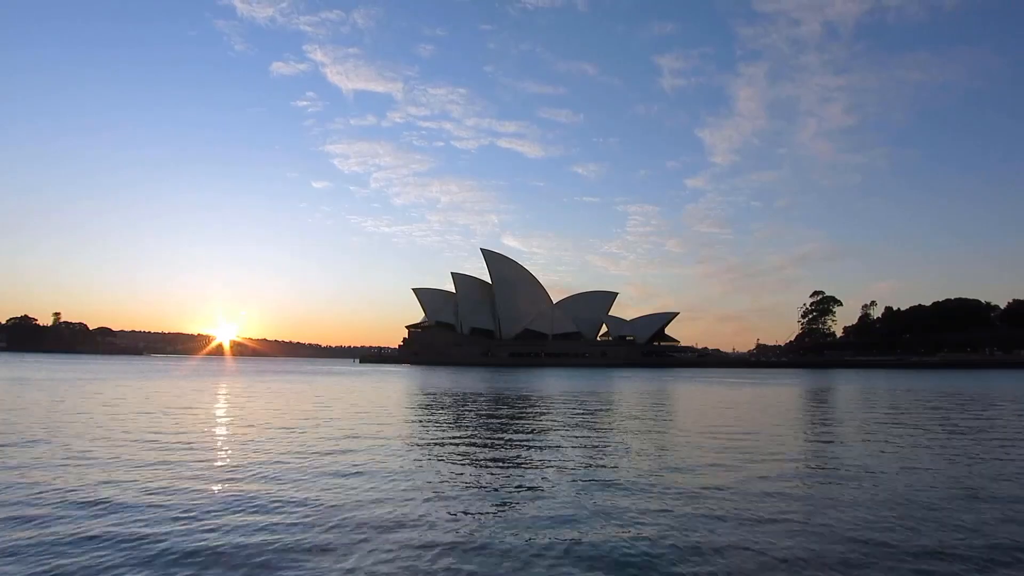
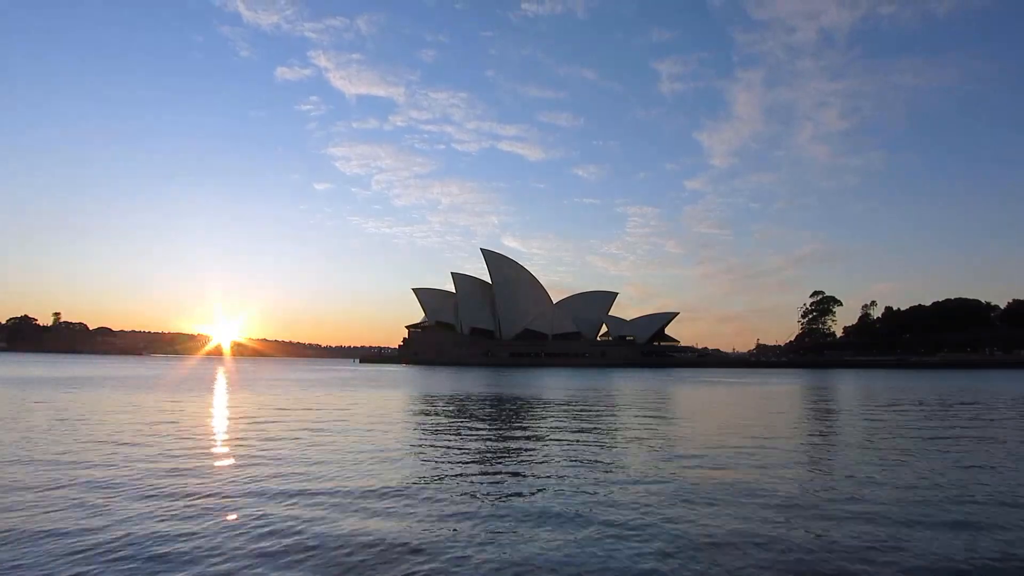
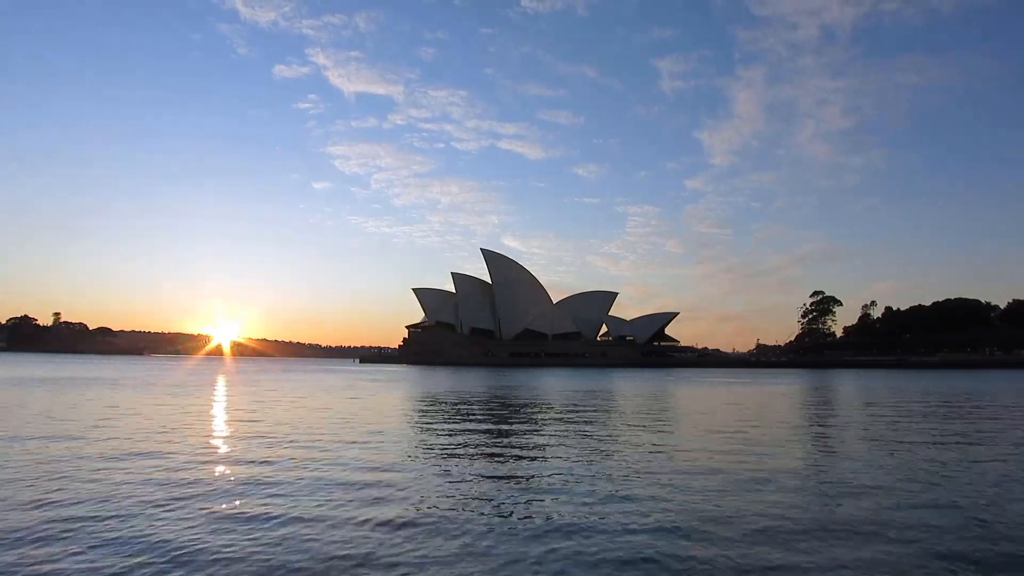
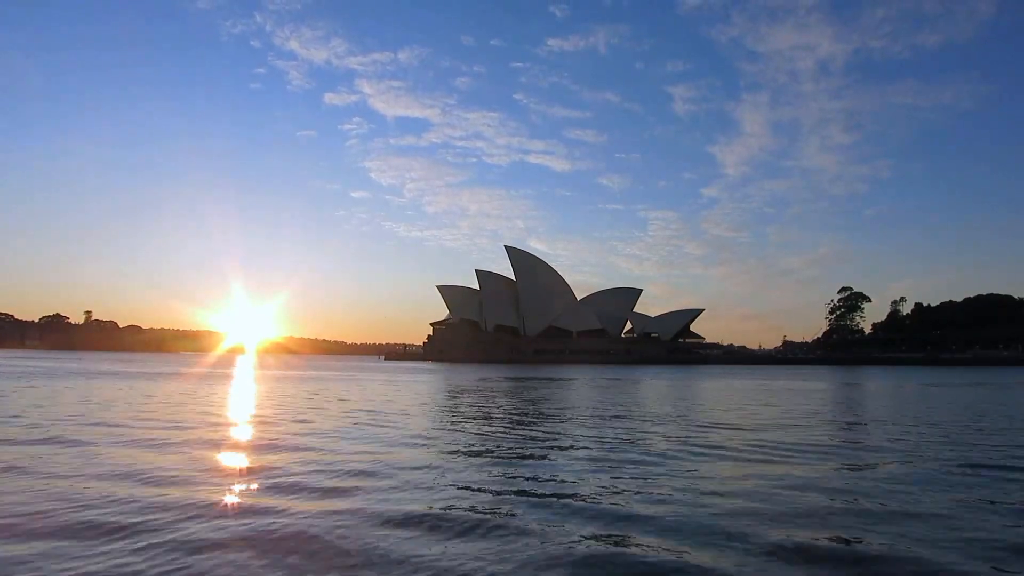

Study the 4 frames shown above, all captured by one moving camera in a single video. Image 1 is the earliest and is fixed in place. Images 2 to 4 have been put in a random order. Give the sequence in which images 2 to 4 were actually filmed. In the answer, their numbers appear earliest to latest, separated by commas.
3, 2, 4
